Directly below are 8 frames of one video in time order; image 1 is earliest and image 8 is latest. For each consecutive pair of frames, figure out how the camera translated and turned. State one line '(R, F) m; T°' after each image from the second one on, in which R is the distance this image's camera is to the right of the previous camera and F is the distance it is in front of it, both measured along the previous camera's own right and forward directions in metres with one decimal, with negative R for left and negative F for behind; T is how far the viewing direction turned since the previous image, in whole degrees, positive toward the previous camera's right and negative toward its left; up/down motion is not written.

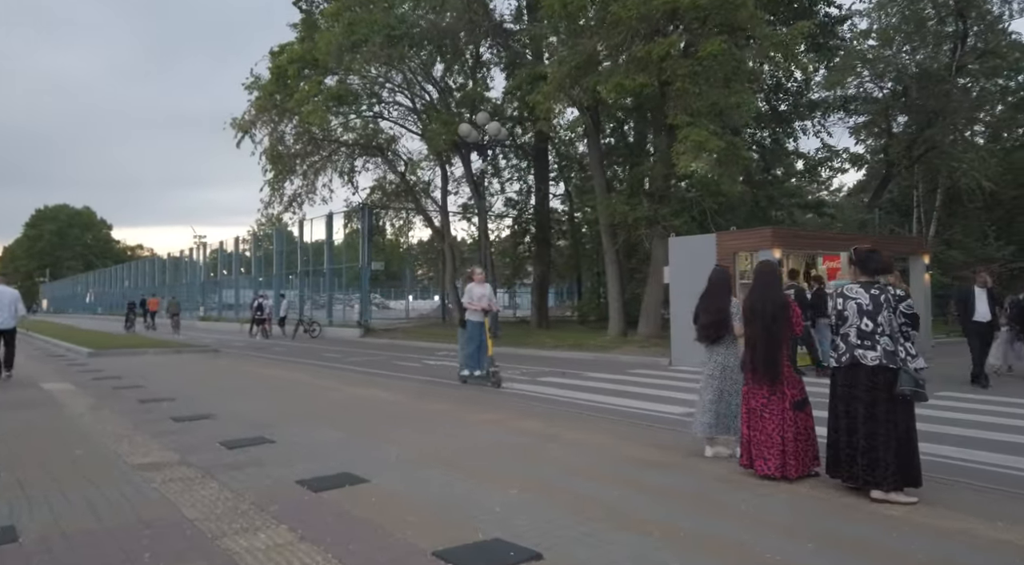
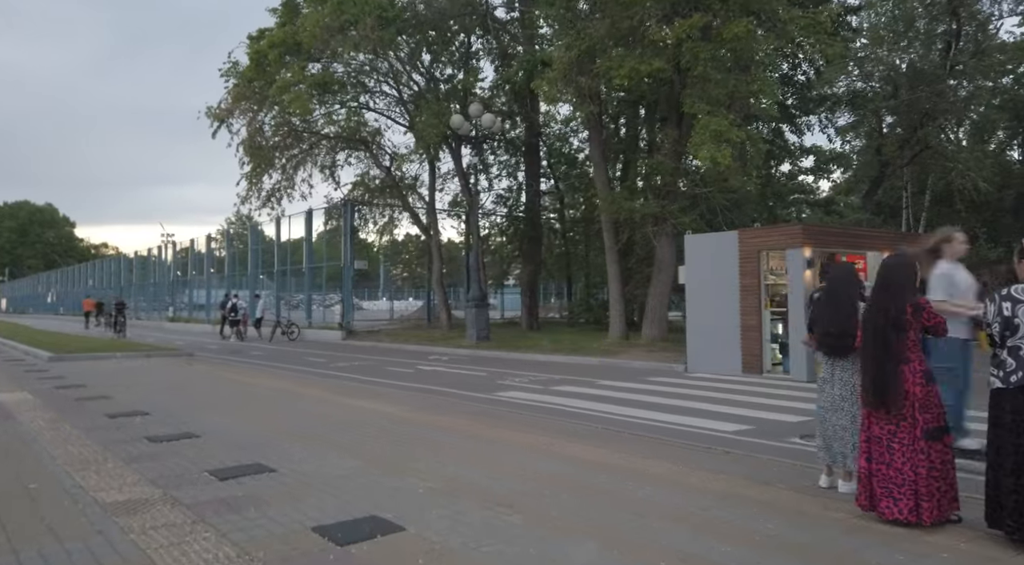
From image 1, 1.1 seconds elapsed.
(-0.8, +1.5) m; +2°
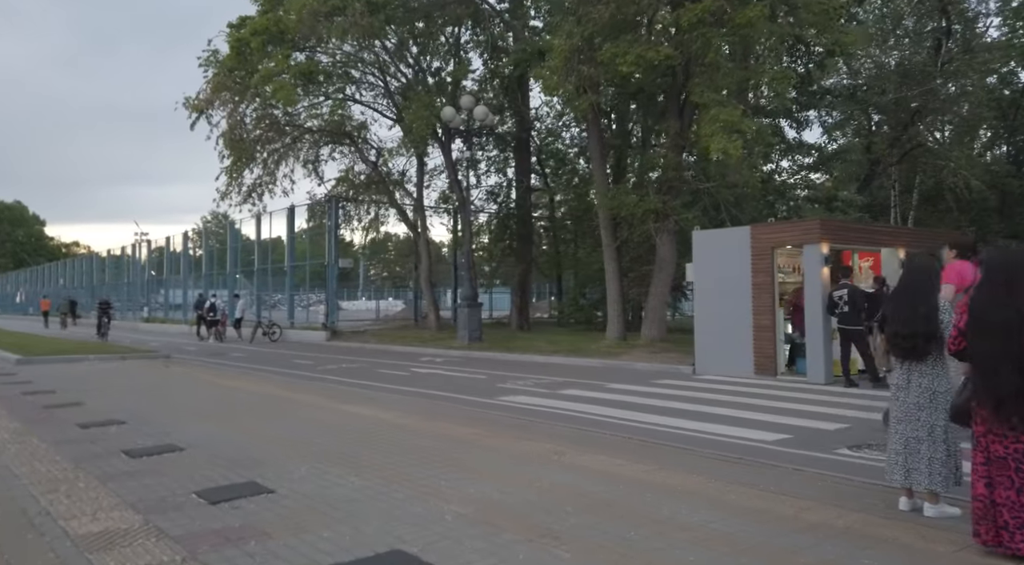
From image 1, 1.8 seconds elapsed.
(-0.5, +1.0) m; +2°
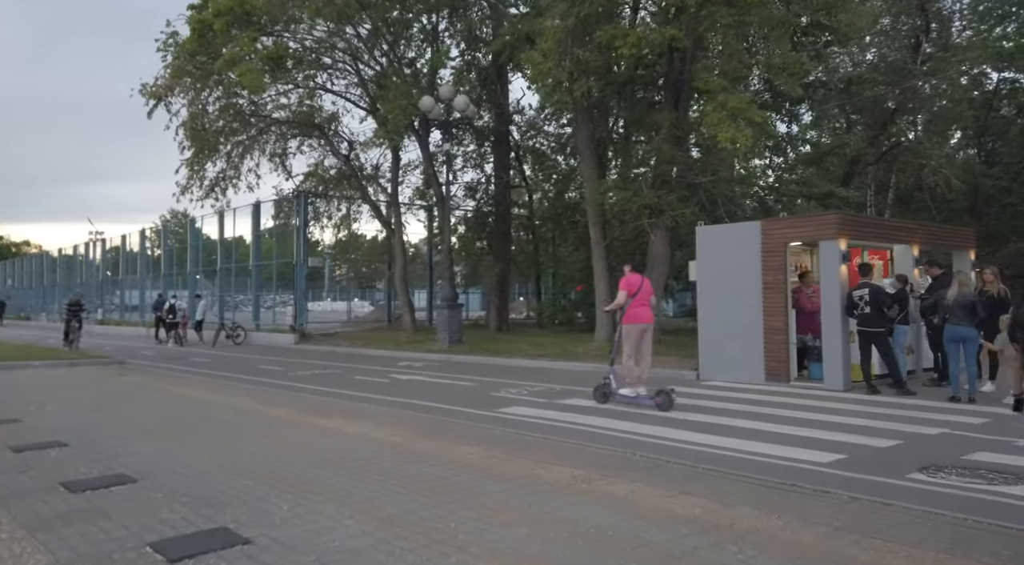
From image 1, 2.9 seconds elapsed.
(-0.5, +1.4) m; +3°
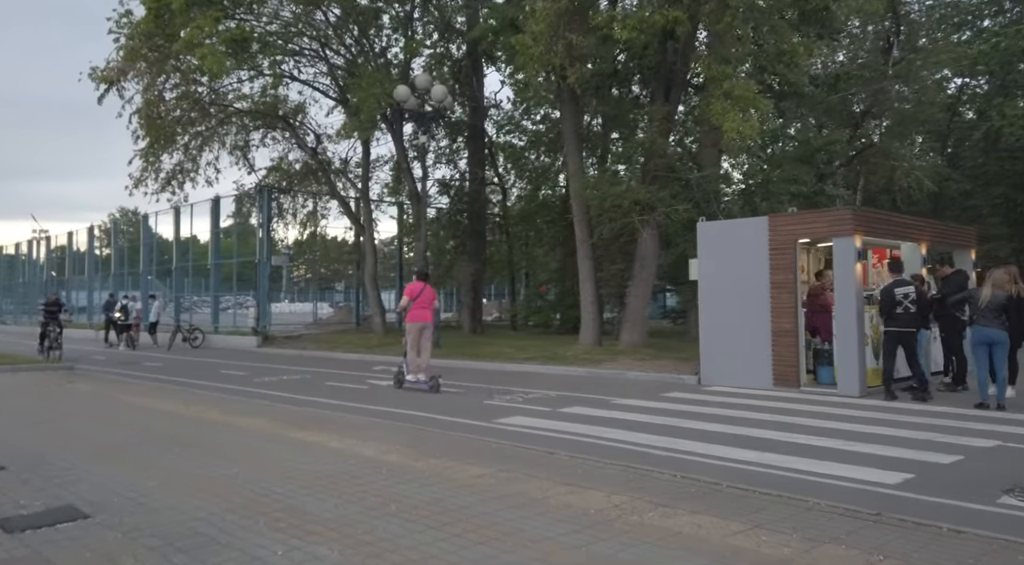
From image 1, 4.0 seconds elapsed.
(-0.6, +1.2) m; +3°
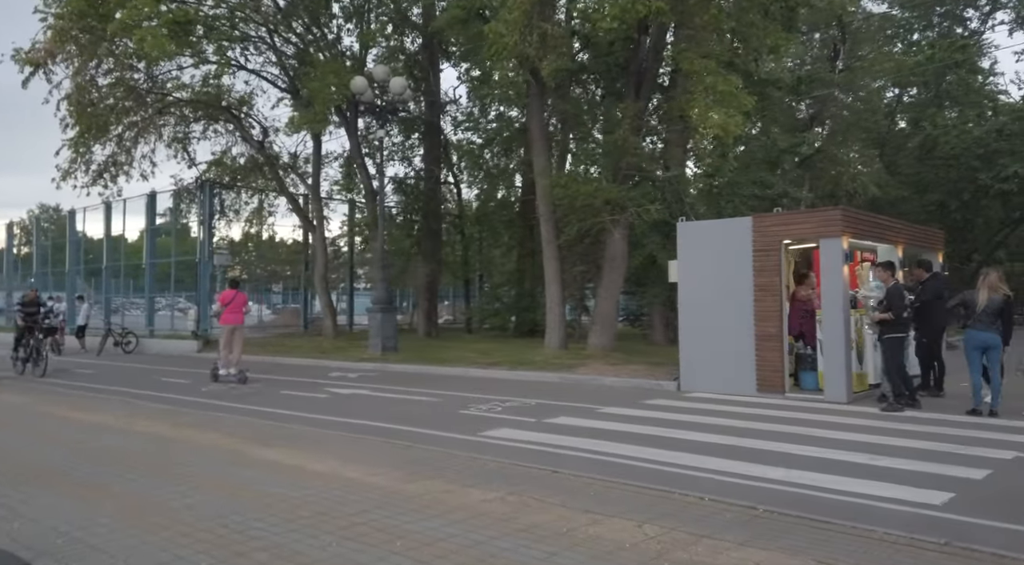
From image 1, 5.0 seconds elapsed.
(-0.7, +0.9) m; +5°
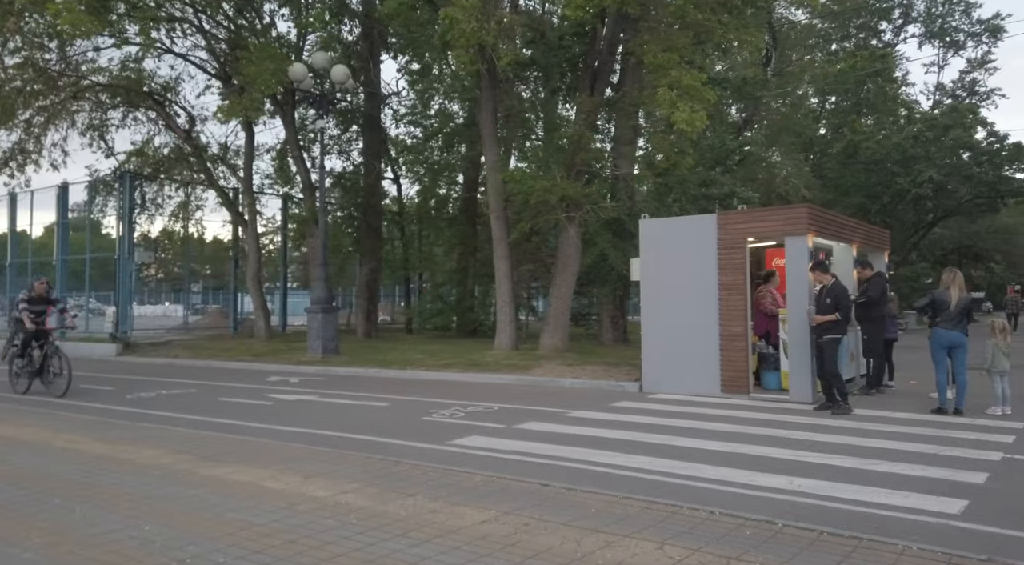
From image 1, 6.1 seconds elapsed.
(-0.6, +0.7) m; +5°
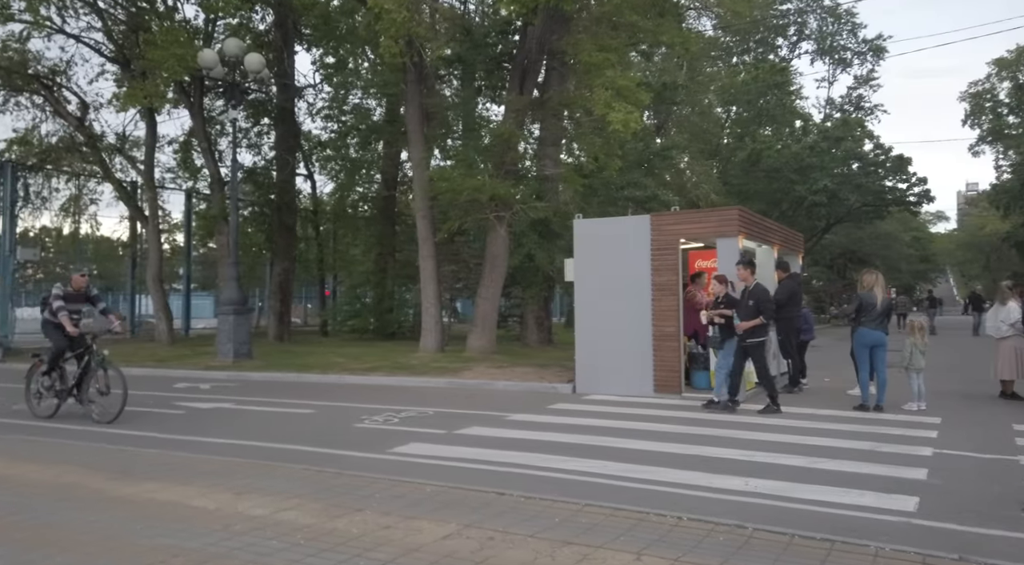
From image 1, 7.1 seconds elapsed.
(-0.5, +0.5) m; +7°
